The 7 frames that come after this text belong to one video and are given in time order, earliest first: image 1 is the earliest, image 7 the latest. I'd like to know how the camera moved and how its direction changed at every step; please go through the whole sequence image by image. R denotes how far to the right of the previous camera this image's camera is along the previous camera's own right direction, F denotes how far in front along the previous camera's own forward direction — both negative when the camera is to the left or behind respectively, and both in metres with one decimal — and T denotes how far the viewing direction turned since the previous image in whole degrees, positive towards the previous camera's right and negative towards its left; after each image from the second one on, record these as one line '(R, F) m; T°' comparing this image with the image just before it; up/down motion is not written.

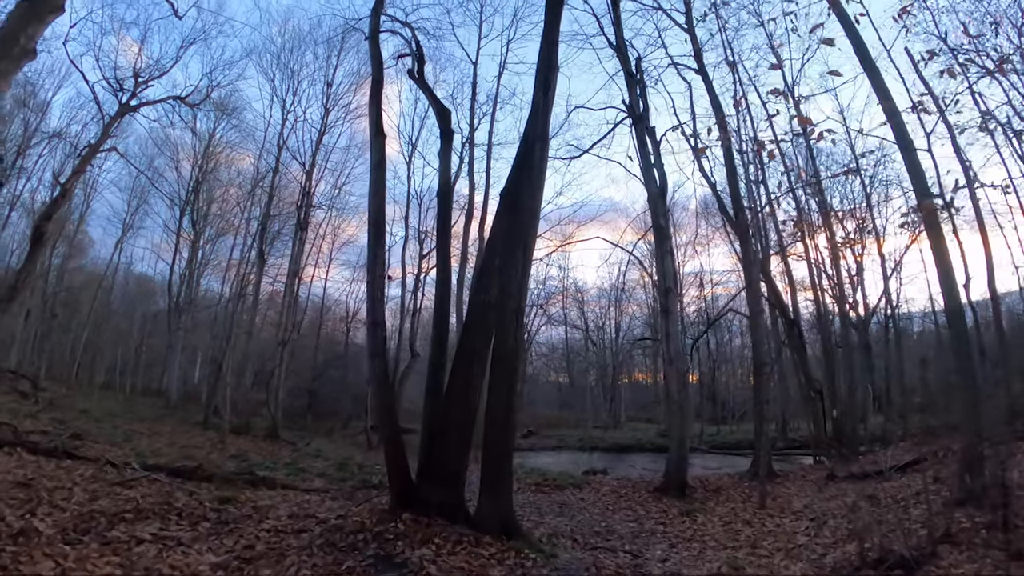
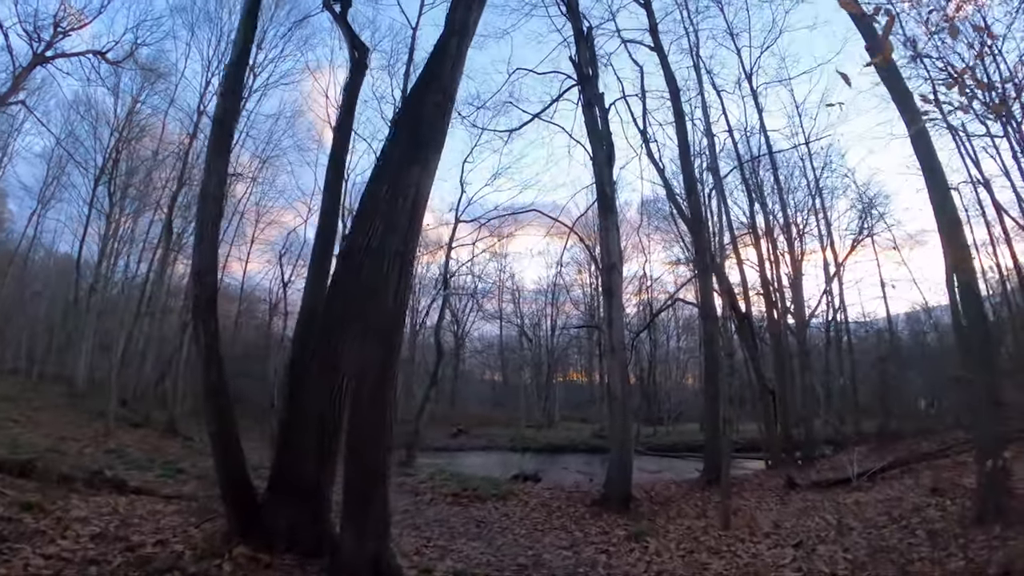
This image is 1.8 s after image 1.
(+0.4, +2.7) m; +5°
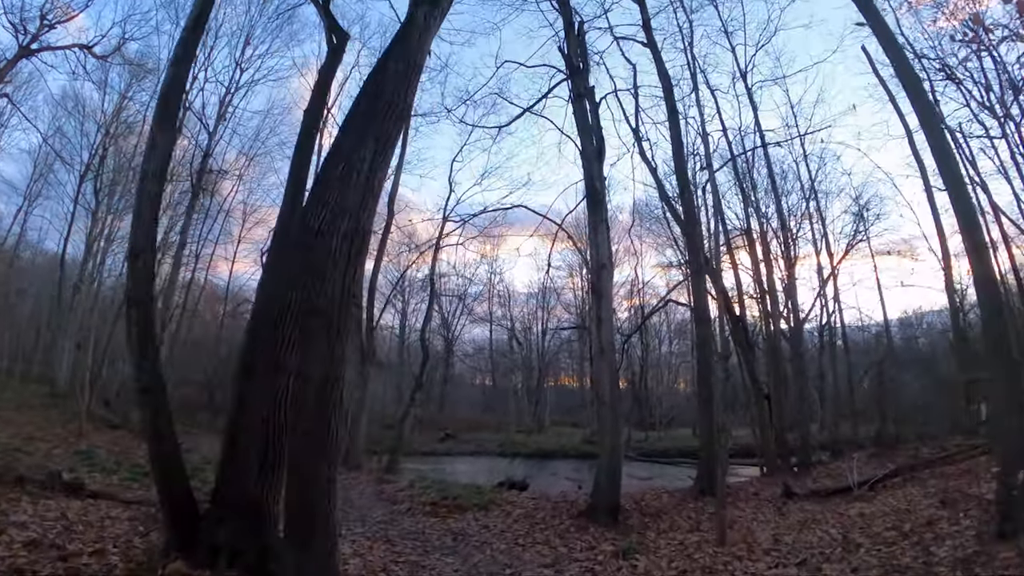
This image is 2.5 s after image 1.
(+0.2, +0.7) m; +1°
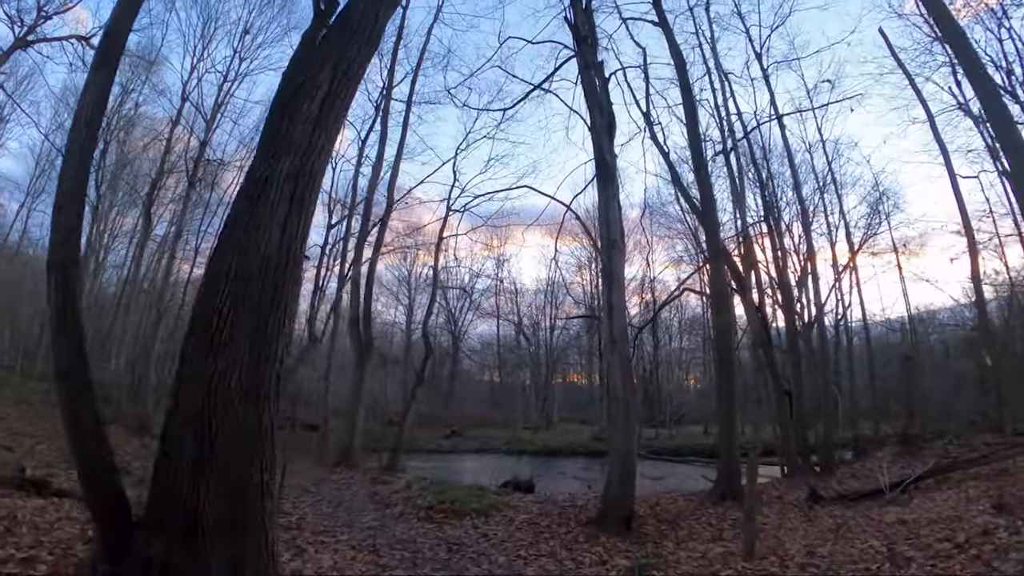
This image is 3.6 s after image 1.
(+0.1, +1.1) m; -1°
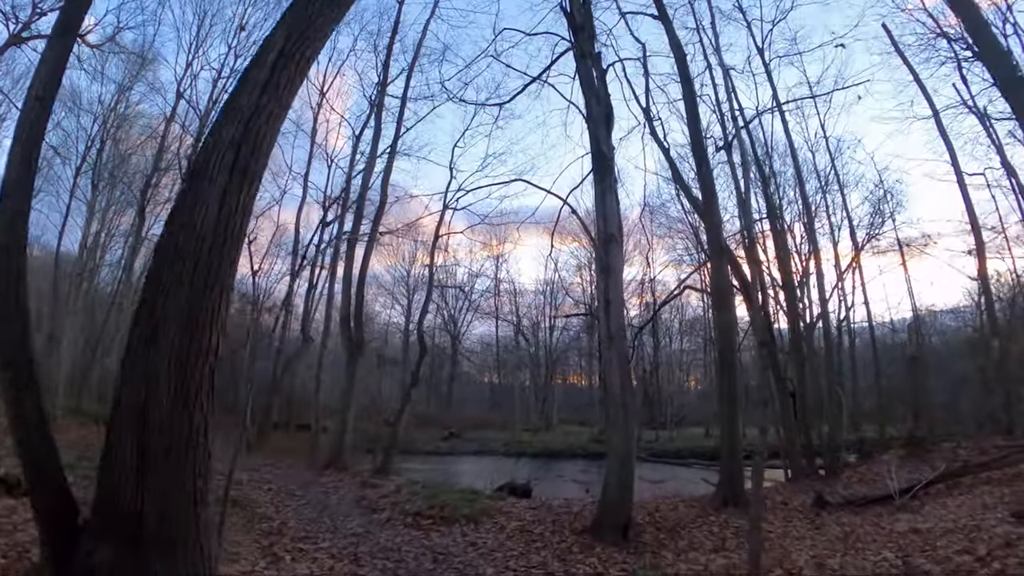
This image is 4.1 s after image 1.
(+0.1, +0.5) m; 0°
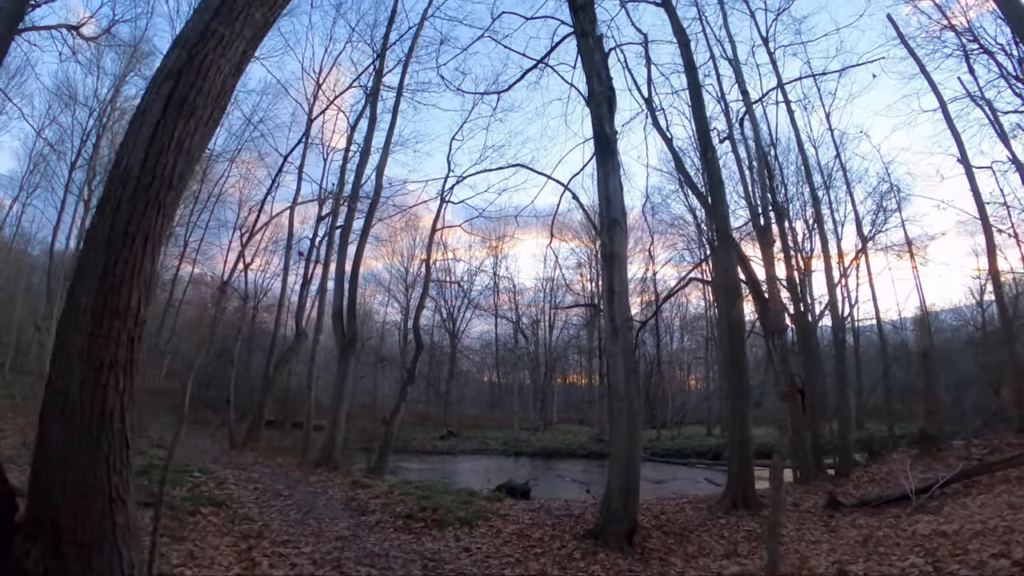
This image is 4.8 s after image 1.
(0.0, +0.6) m; 0°
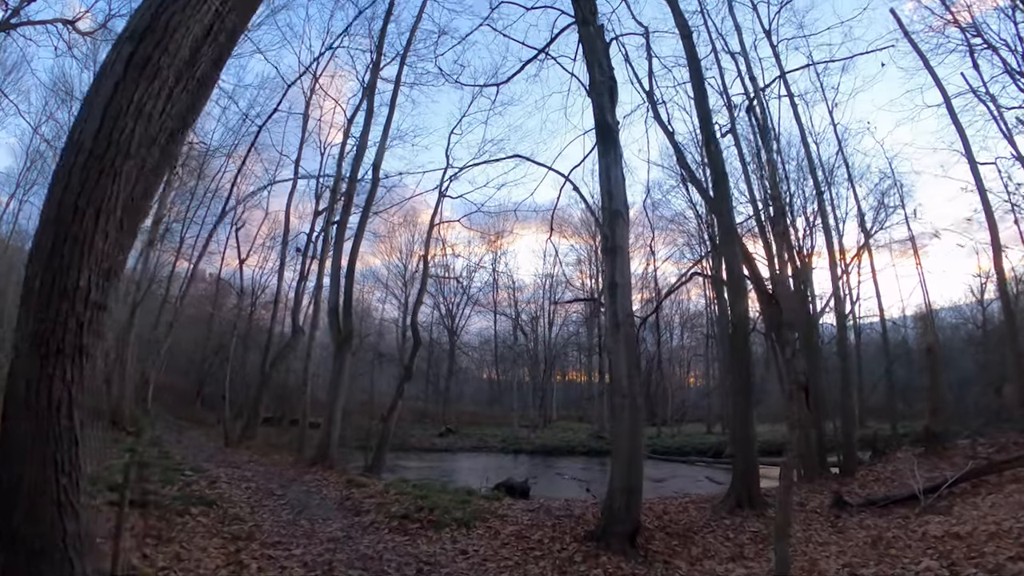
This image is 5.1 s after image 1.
(0.0, +0.3) m; 0°
